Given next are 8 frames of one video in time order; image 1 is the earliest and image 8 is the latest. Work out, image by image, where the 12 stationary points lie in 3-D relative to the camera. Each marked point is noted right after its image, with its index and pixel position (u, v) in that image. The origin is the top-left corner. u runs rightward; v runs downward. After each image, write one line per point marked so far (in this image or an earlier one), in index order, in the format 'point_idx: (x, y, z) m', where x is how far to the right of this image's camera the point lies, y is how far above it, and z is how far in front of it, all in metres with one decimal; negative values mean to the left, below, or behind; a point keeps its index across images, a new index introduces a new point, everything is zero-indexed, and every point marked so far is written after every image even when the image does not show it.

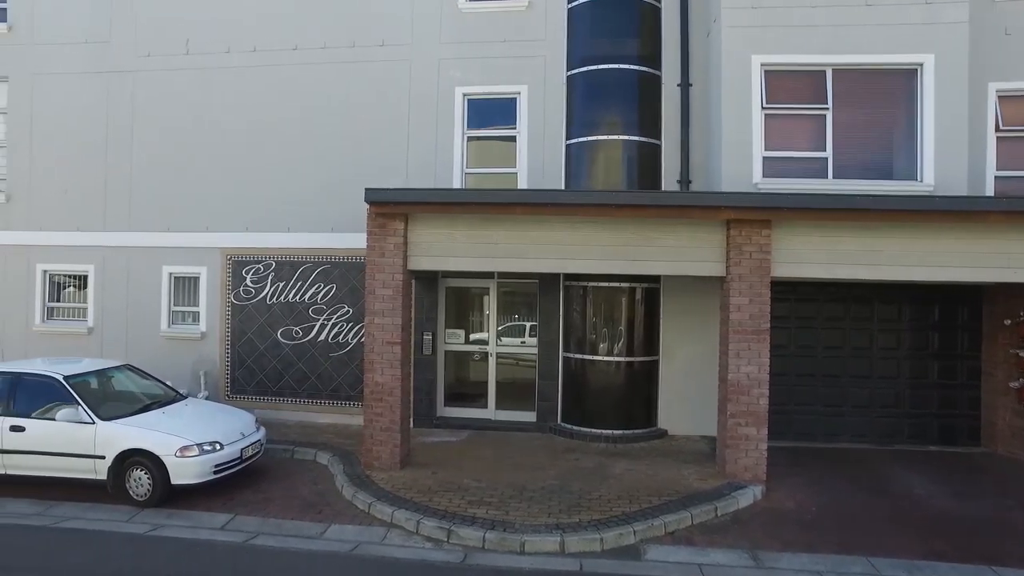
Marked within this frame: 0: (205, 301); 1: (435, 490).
0: (-4.7, -0.2, +10.3) m
1: (-0.8, -2.2, +7.3) m
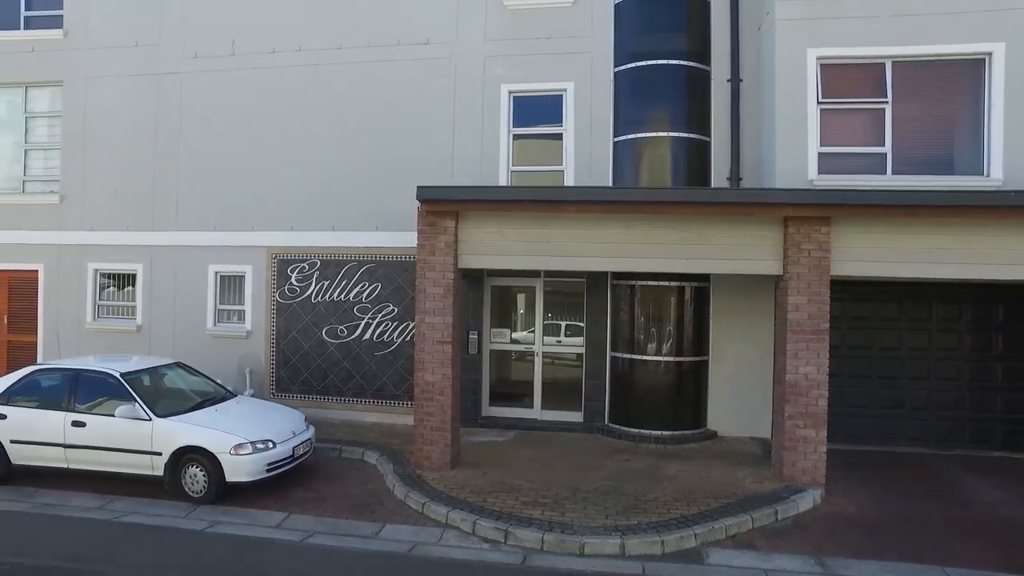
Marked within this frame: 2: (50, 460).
0: (-4.0, -0.2, +10.3) m
1: (-0.2, -2.2, +7.2) m
2: (-5.1, -1.9, +7.4) m
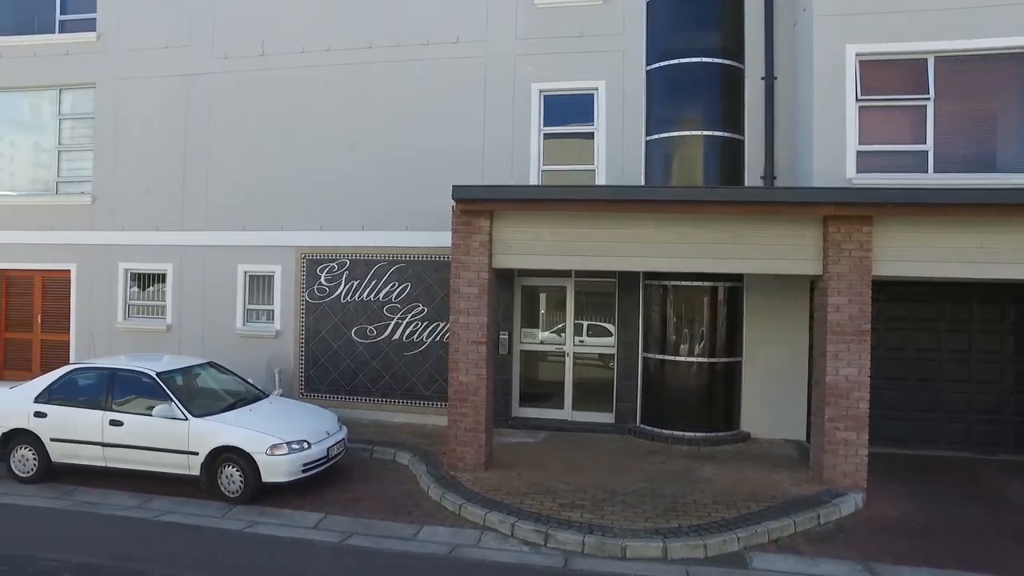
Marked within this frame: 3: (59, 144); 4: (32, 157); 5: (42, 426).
0: (-3.6, -0.2, +10.4) m
1: (+0.1, -2.2, +7.1) m
2: (-4.7, -1.9, +7.4) m
3: (-8.5, +2.5, +11.6) m
4: (-8.9, +2.2, +11.7) m
5: (-5.3, -1.6, +7.5) m
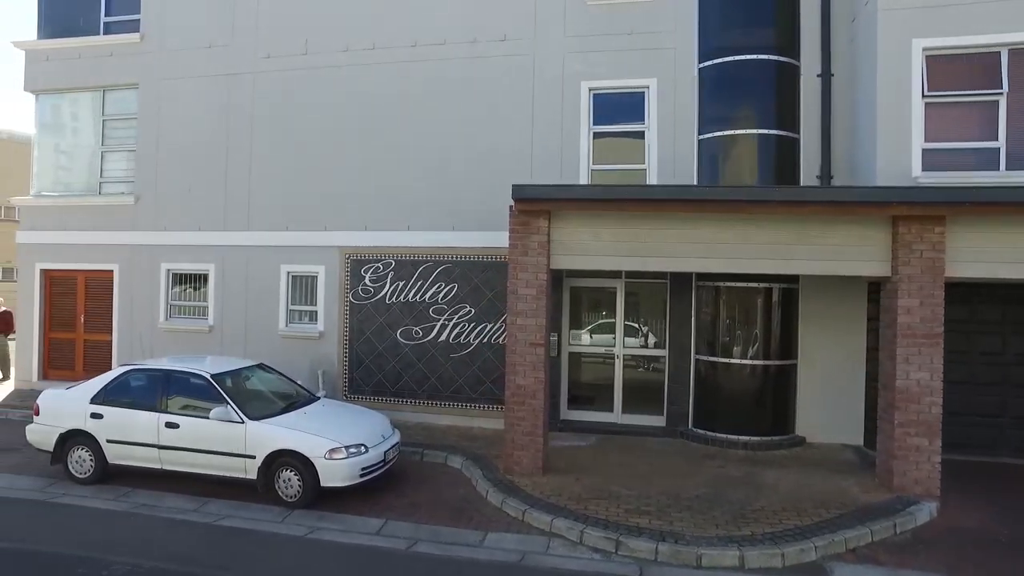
0: (-2.9, -0.2, +10.3) m
1: (+0.8, -2.2, +7.0) m
2: (-4.1, -1.9, +7.4) m
3: (-7.8, +2.5, +11.6) m
4: (-8.2, +2.2, +11.7) m
5: (-4.7, -1.6, +7.5) m
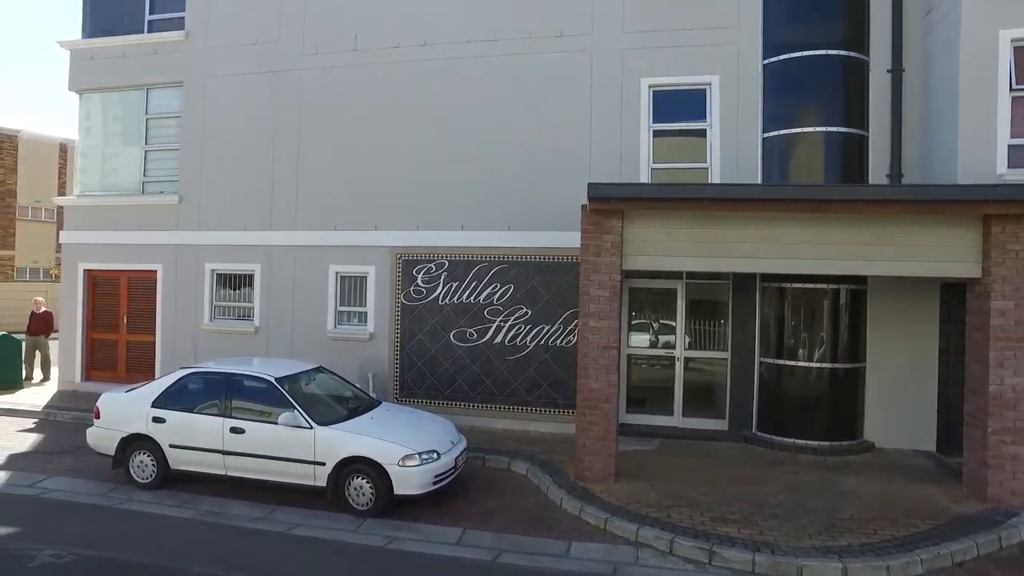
0: (-2.1, -0.2, +10.1) m
1: (+1.6, -2.2, +6.8) m
2: (-3.3, -1.9, +7.2) m
3: (-7.0, +2.4, +11.5) m
4: (-7.4, +2.2, +11.6) m
5: (-3.9, -1.6, +7.3) m
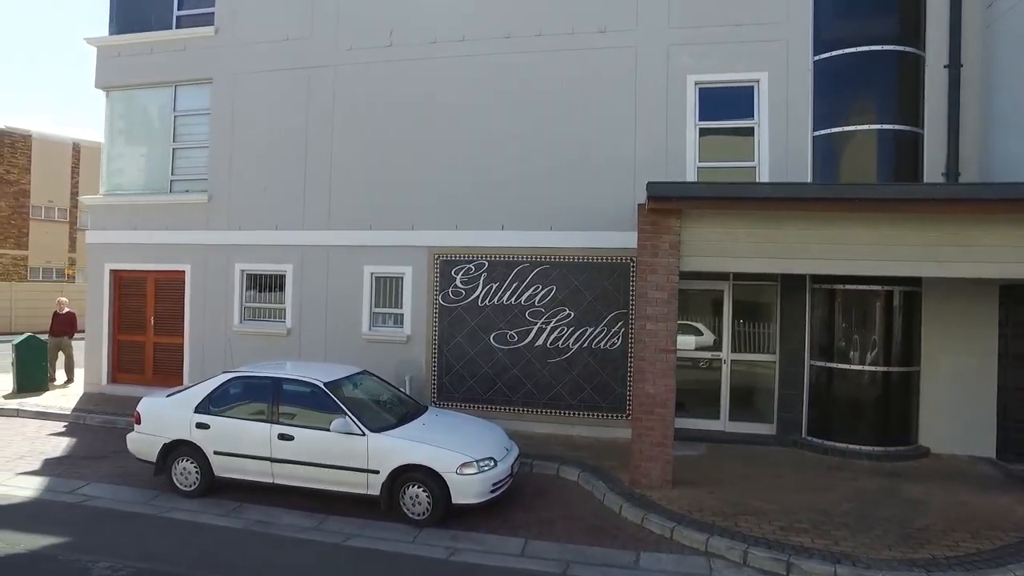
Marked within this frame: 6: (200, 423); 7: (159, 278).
0: (-1.5, -0.2, +9.9) m
1: (+2.2, -2.2, +6.6) m
2: (-2.7, -2.0, +7.0) m
3: (-6.4, +2.4, +11.3) m
4: (-6.8, +2.2, +11.4) m
5: (-3.3, -1.6, +7.1) m
6: (-3.3, -1.4, +7.1) m
7: (-5.8, +0.2, +11.0) m
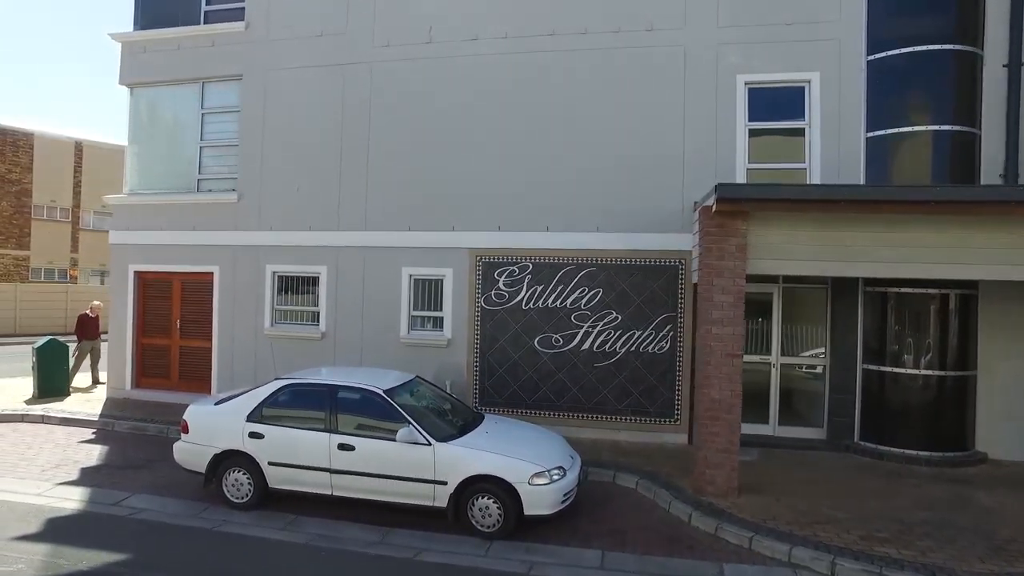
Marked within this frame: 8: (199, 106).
0: (-0.9, -0.3, +9.7) m
1: (+2.9, -2.3, +6.5) m
2: (-2.0, -2.0, +6.8) m
3: (-5.8, +2.4, +10.9) m
4: (-6.2, +2.2, +11.0) m
5: (-2.6, -1.6, +6.9) m
6: (-2.7, -1.5, +6.9) m
7: (-5.2, +0.1, +10.7) m
8: (-5.1, +2.9, +10.8) m
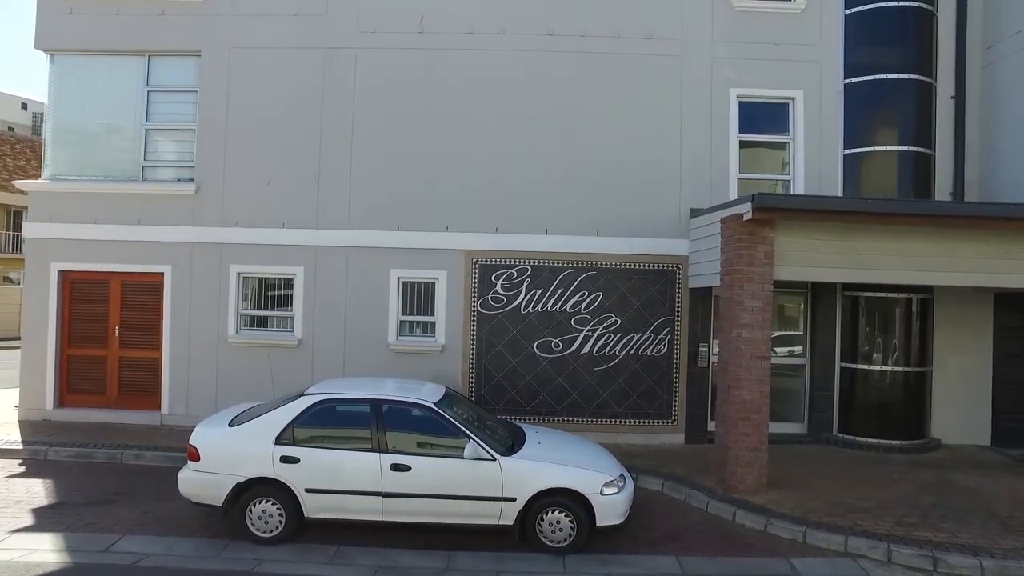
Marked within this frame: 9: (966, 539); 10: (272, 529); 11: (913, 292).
0: (-0.9, -0.3, +9.2) m
1: (+3.4, -2.3, +6.9) m
2: (-1.4, -2.0, +6.1) m
3: (-6.0, +2.4, +9.4) m
4: (-6.4, +2.2, +9.4) m
5: (-2.0, -1.7, +6.1) m
6: (-2.1, -1.5, +6.1) m
7: (-5.4, +0.1, +9.3) m
8: (-5.3, +2.9, +9.4) m
9: (+4.3, -2.4, +6.4) m
10: (-2.2, -2.2, +6.1) m
11: (+5.6, -0.1, +9.4) m
